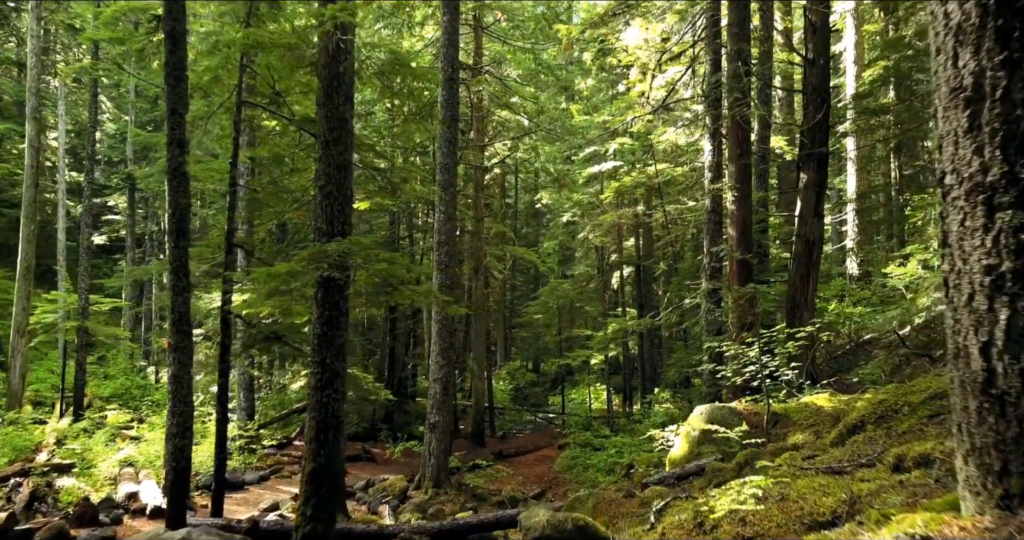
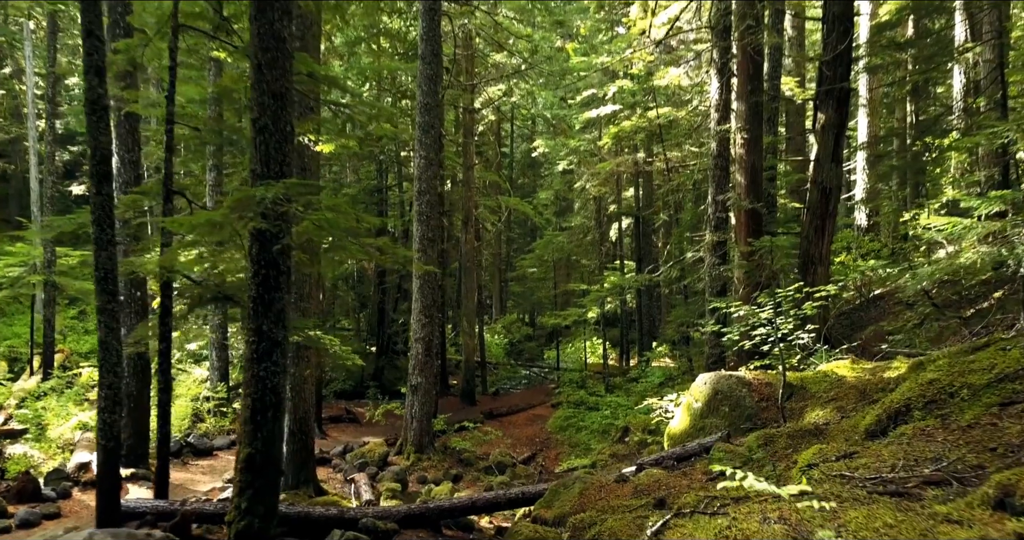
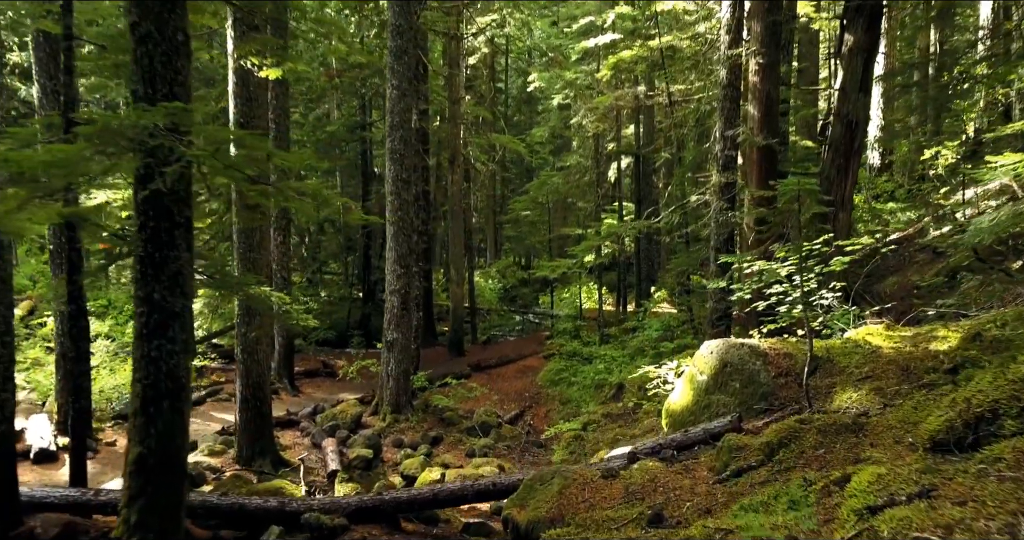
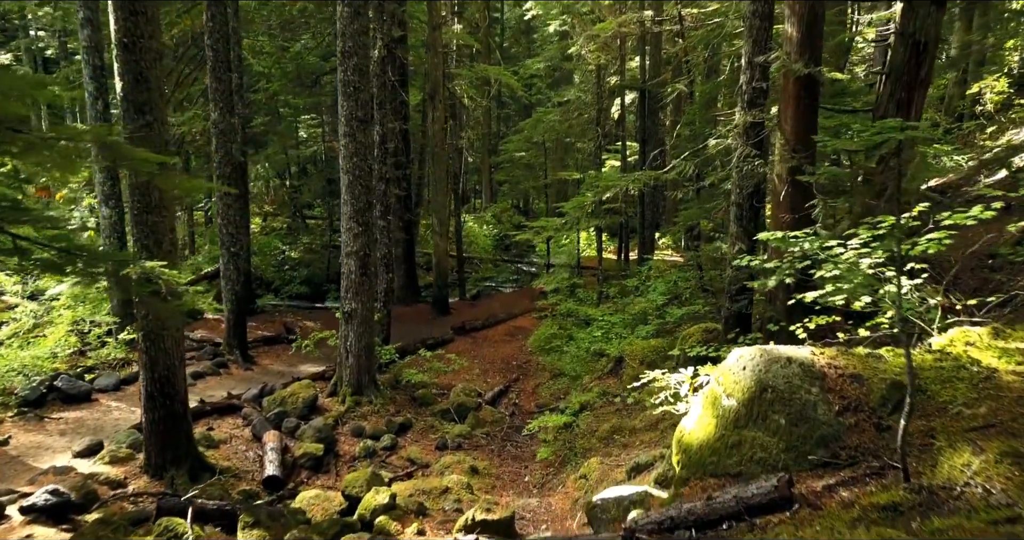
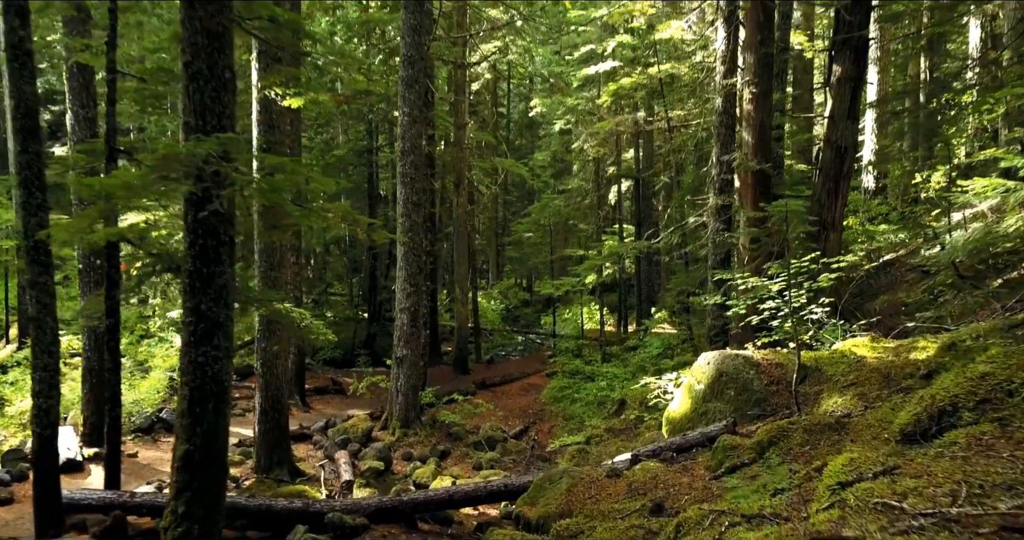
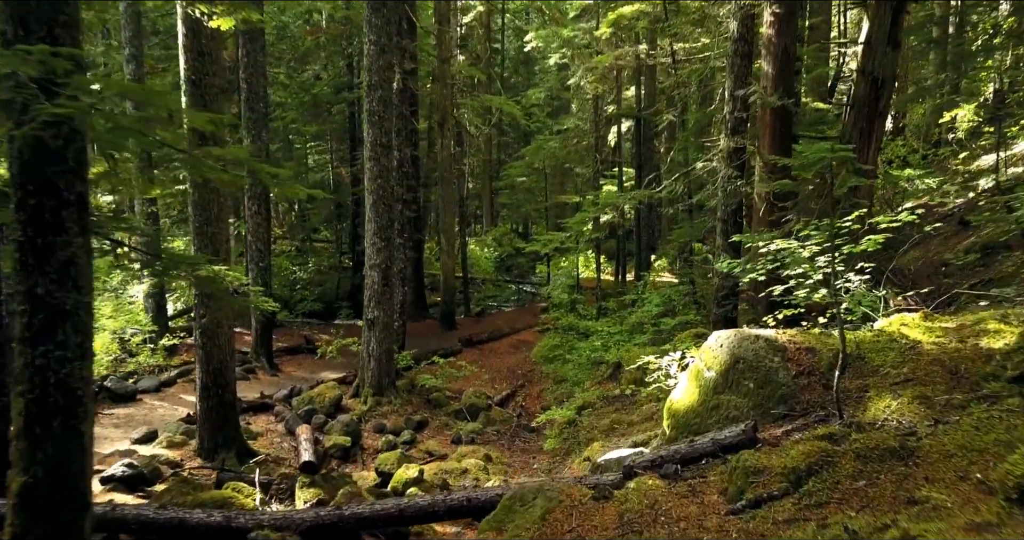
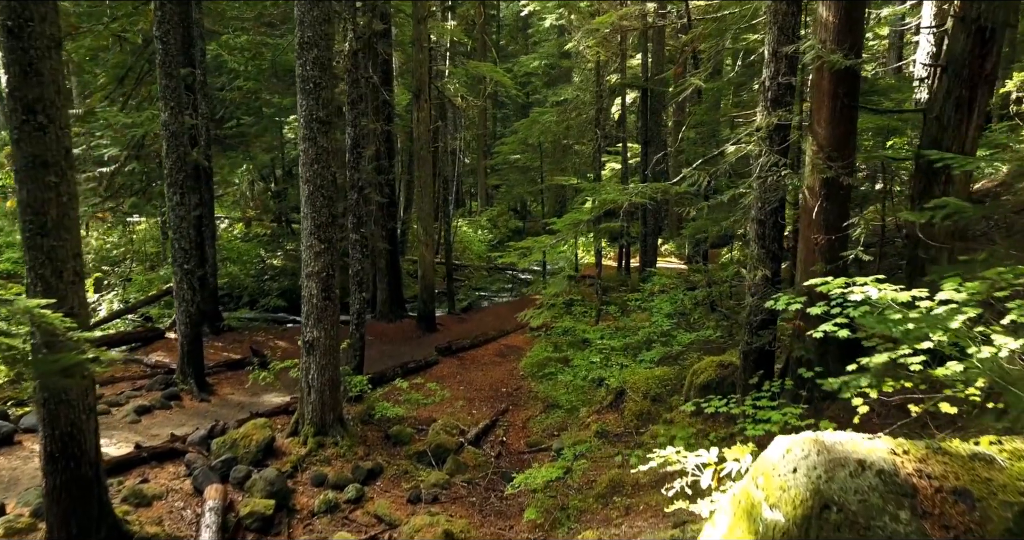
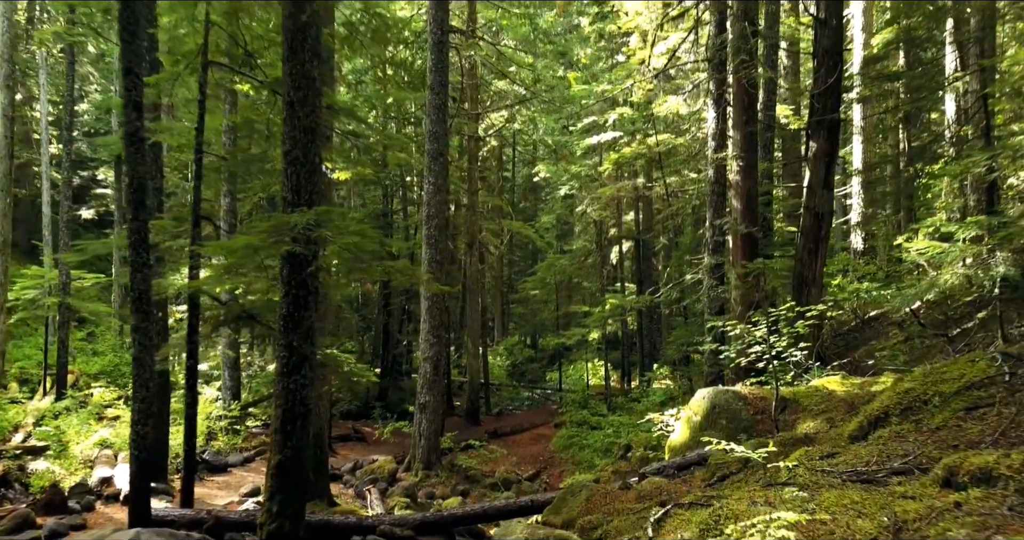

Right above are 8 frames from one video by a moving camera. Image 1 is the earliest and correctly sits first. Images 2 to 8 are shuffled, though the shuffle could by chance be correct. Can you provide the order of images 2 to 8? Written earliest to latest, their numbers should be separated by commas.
8, 2, 5, 3, 6, 4, 7
